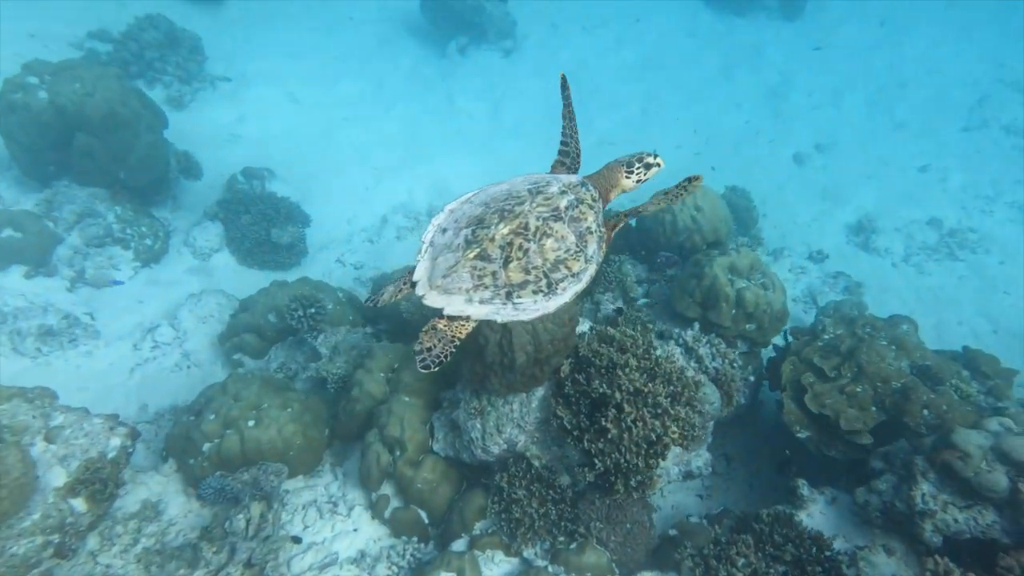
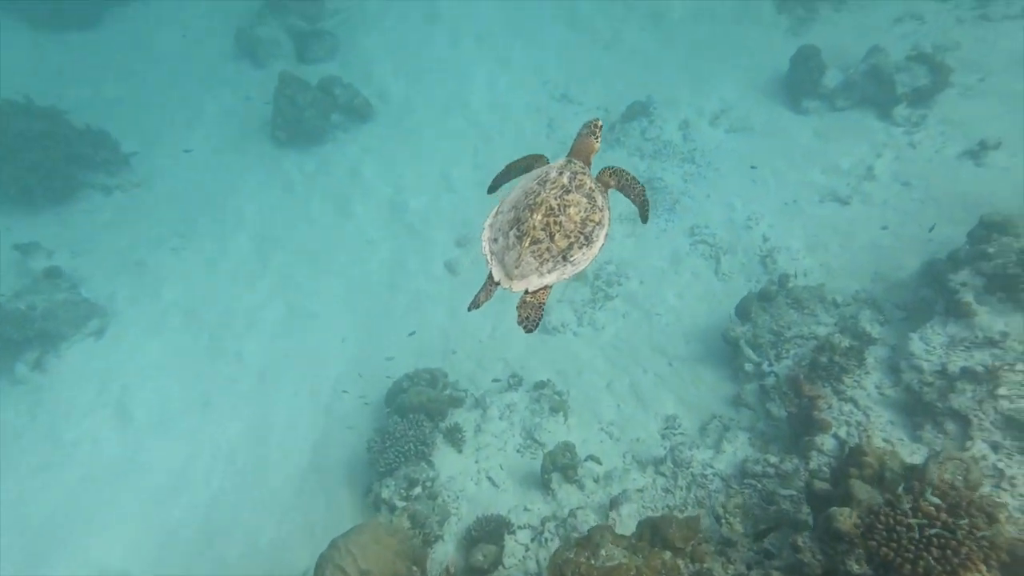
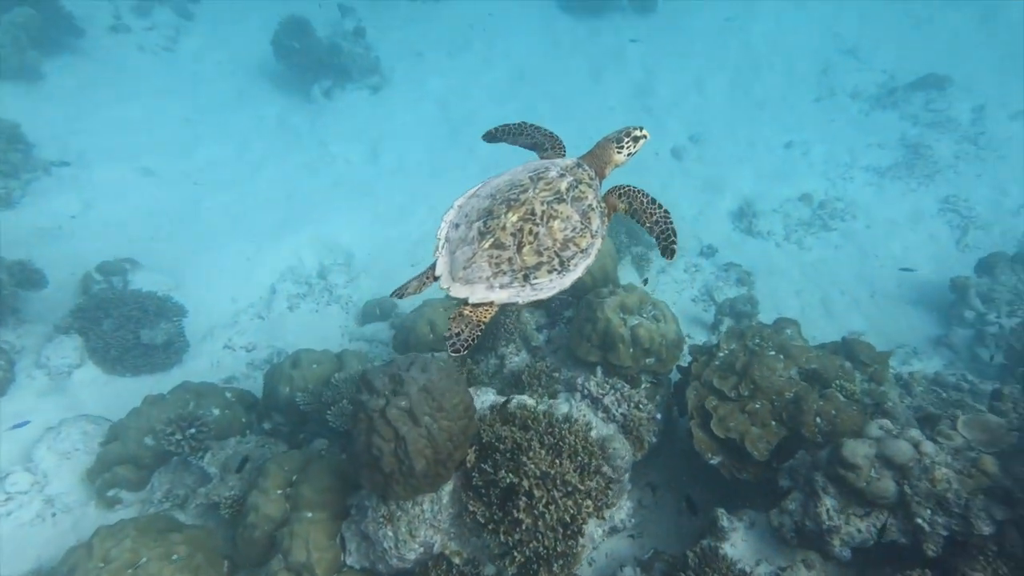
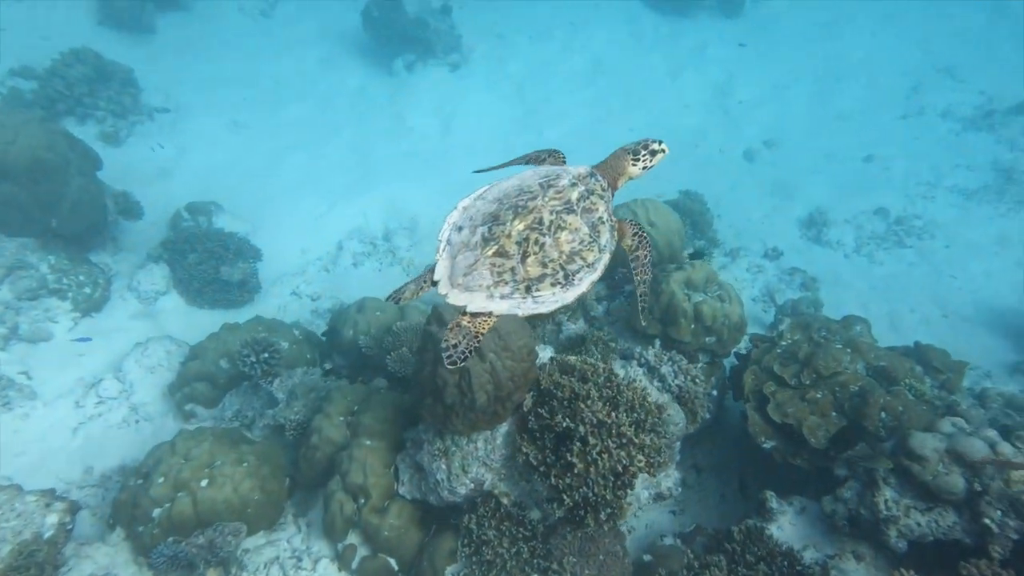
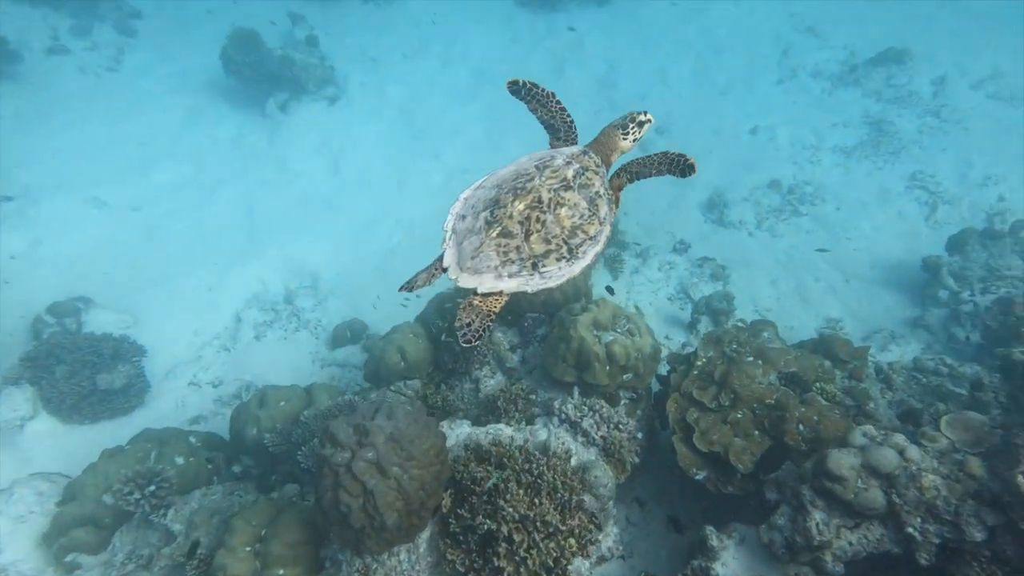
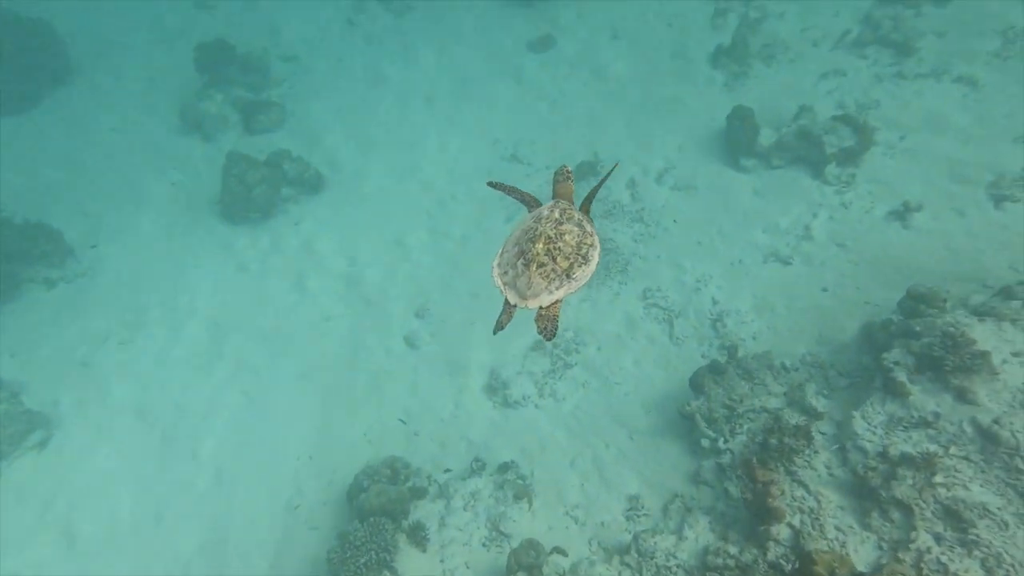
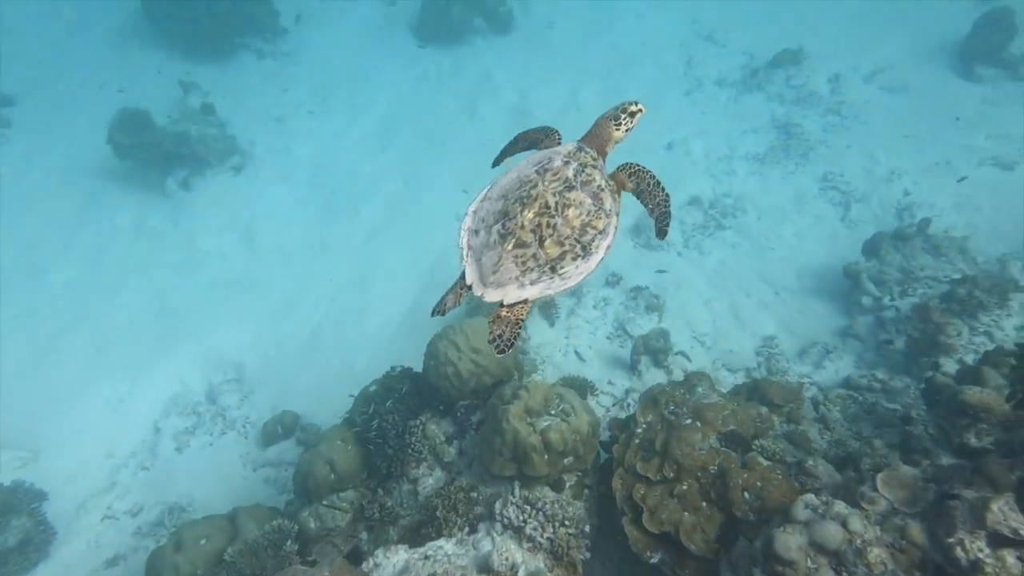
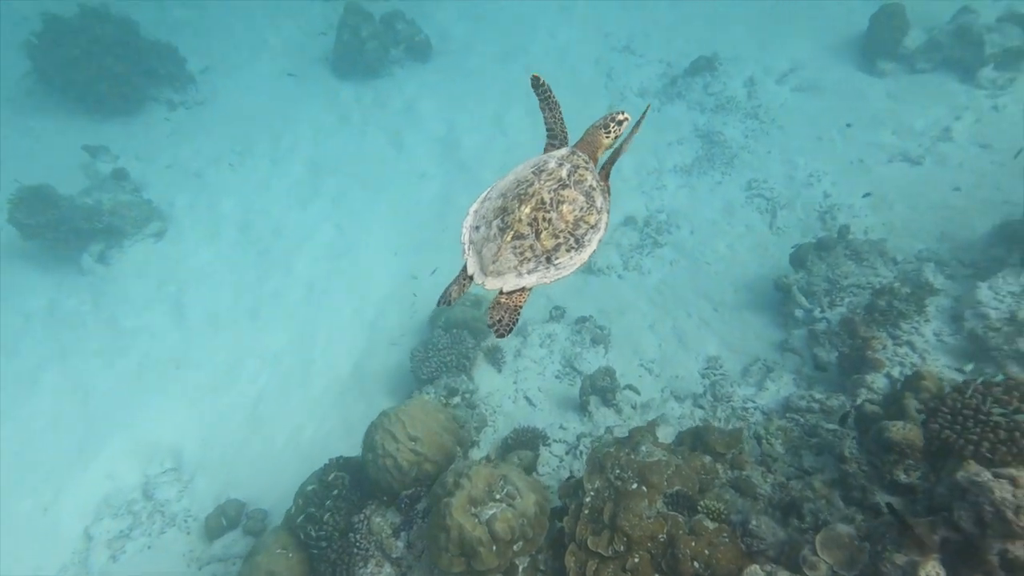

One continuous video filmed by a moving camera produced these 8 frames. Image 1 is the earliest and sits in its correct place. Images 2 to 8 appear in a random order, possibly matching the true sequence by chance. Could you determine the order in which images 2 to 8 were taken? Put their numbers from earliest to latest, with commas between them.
4, 3, 5, 7, 8, 2, 6
